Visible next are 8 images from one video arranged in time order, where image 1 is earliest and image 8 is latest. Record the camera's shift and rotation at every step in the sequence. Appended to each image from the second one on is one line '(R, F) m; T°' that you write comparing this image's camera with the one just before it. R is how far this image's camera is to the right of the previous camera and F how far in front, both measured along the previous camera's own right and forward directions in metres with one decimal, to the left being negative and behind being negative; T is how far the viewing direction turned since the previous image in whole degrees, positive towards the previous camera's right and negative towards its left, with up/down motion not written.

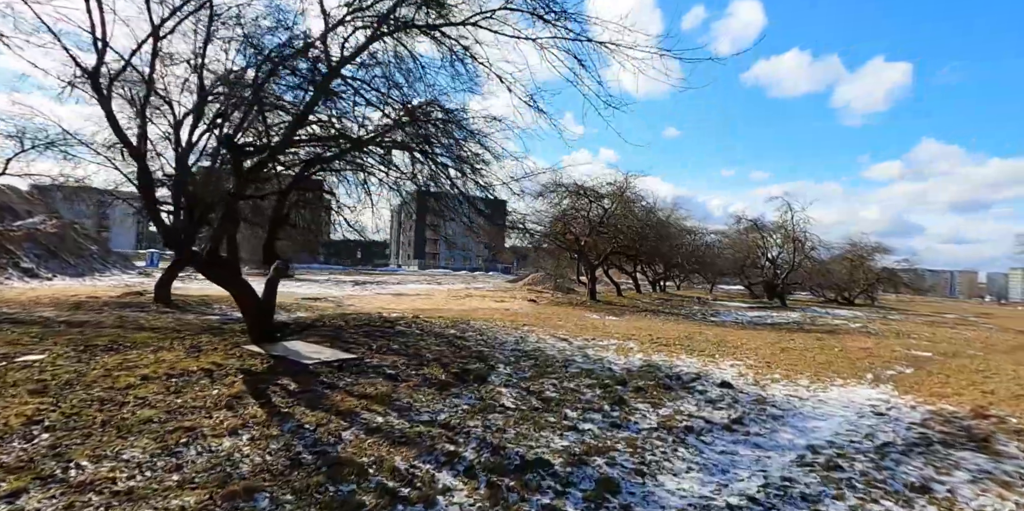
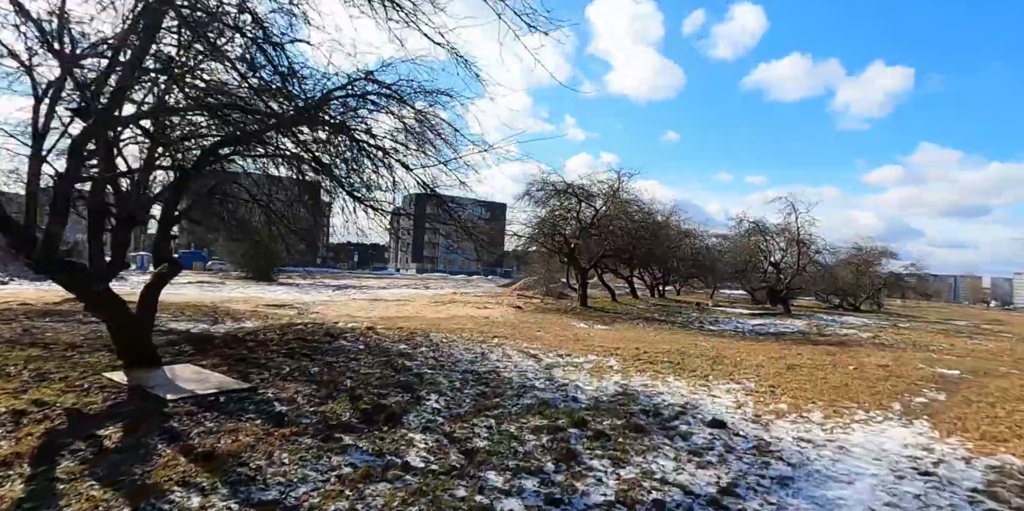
(+0.6, +1.4) m; 0°
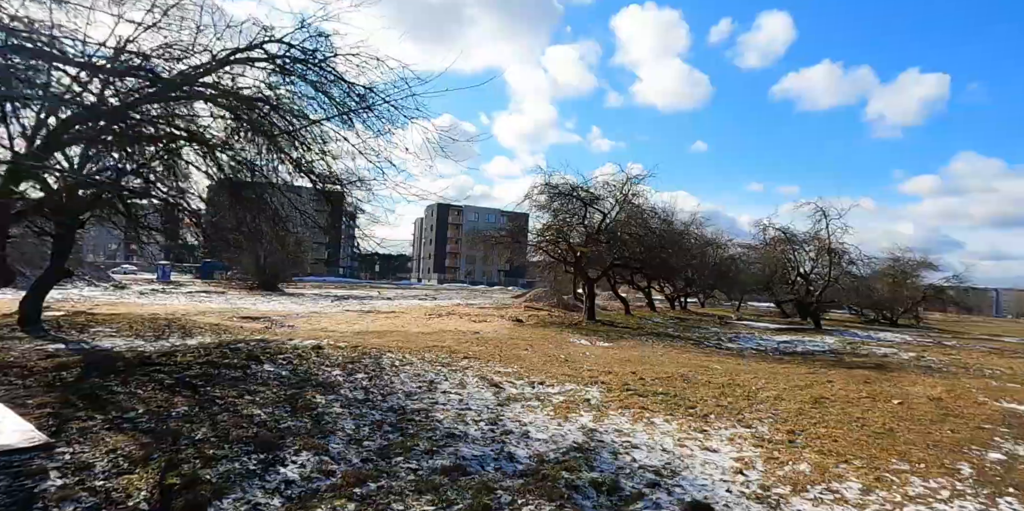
(+0.9, +1.6) m; -3°
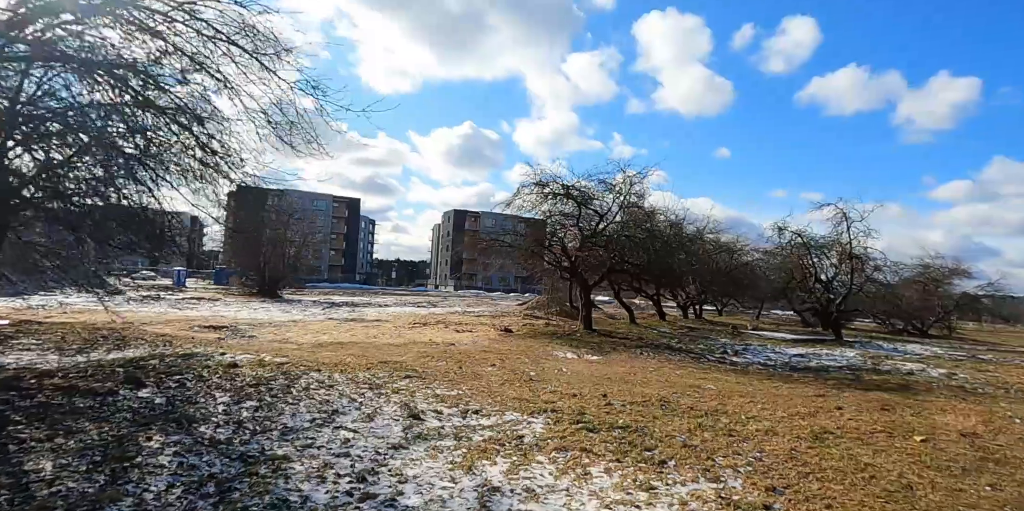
(+1.0, +1.3) m; -2°
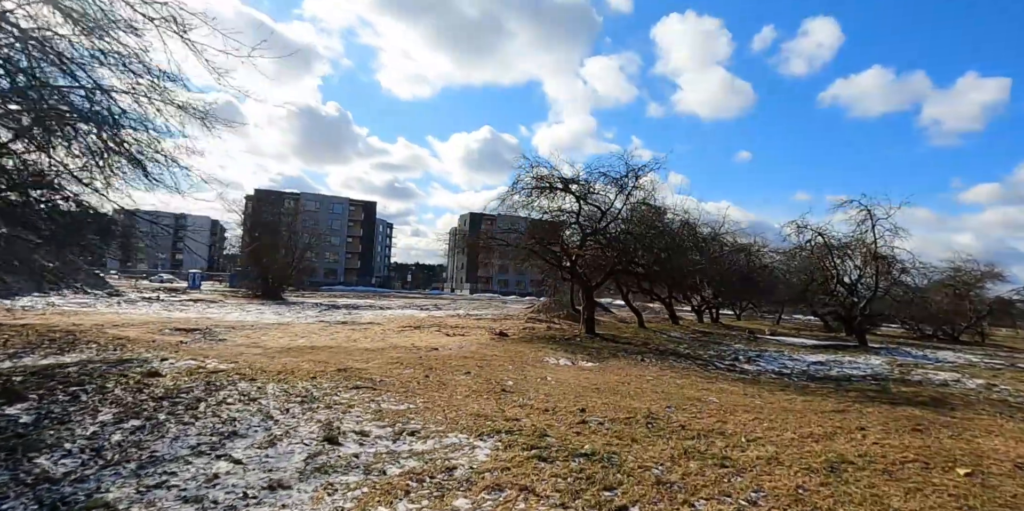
(+0.7, +1.1) m; -2°
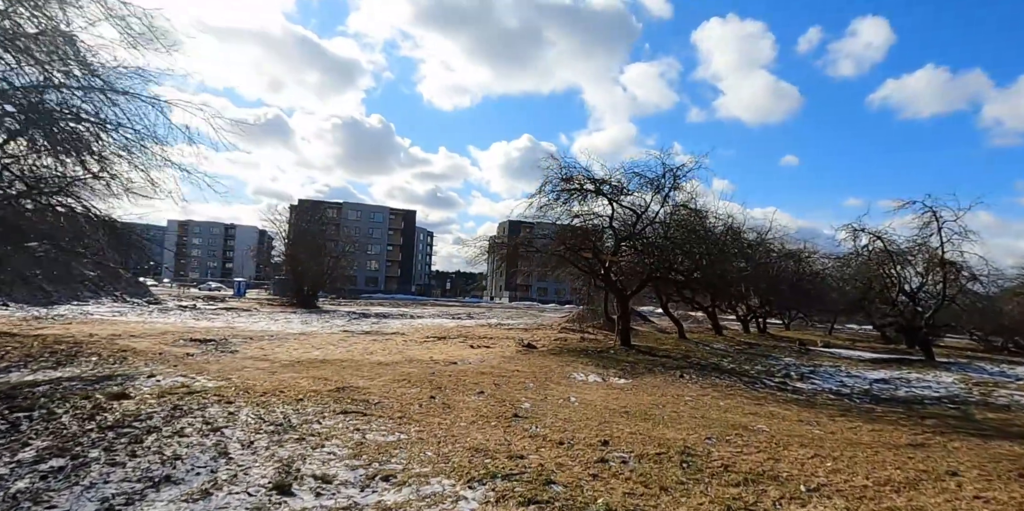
(+0.3, +1.0) m; -4°
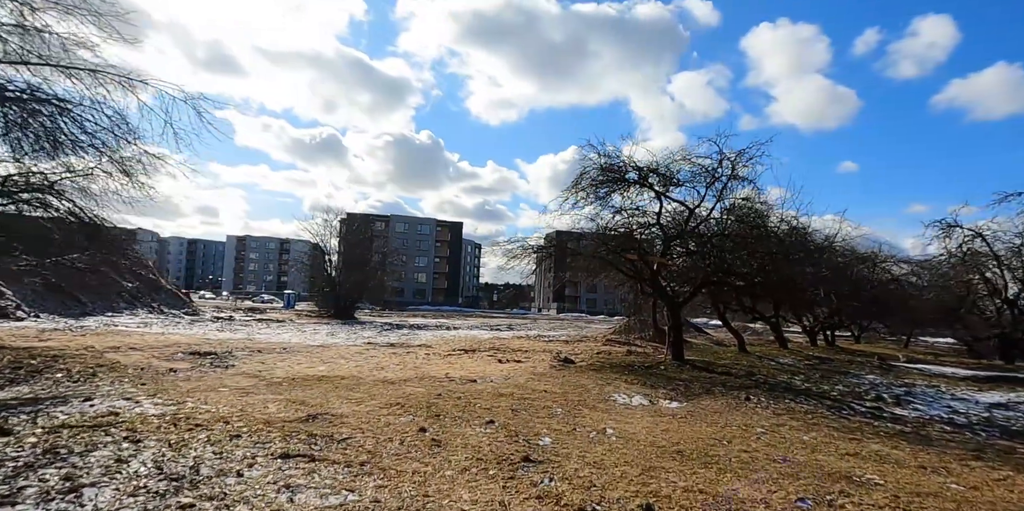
(+0.4, +1.8) m; -5°
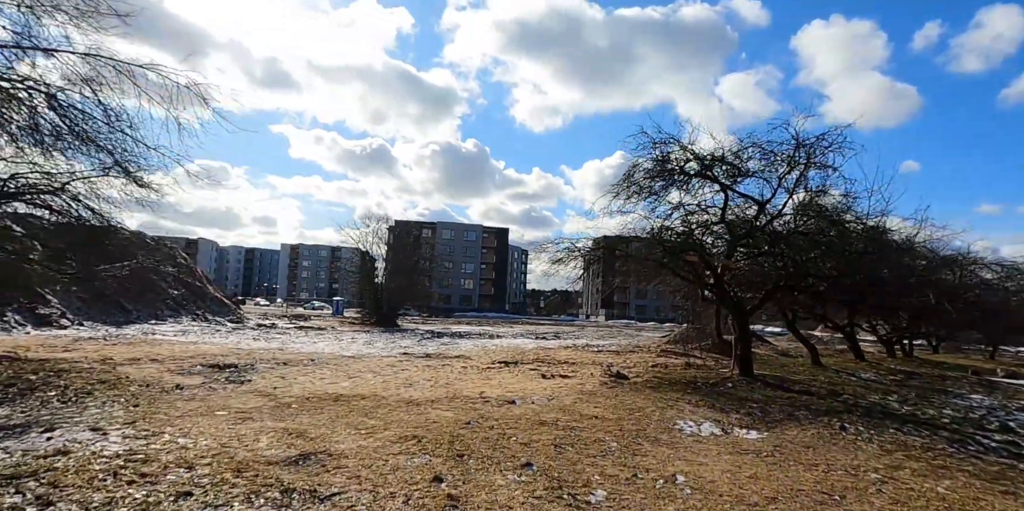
(+0.1, +1.4) m; -5°
